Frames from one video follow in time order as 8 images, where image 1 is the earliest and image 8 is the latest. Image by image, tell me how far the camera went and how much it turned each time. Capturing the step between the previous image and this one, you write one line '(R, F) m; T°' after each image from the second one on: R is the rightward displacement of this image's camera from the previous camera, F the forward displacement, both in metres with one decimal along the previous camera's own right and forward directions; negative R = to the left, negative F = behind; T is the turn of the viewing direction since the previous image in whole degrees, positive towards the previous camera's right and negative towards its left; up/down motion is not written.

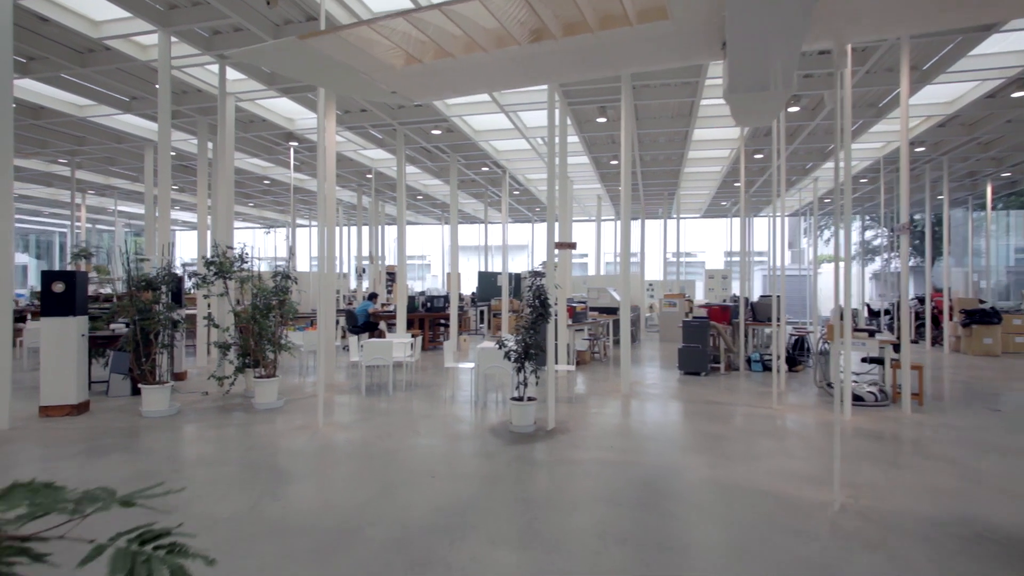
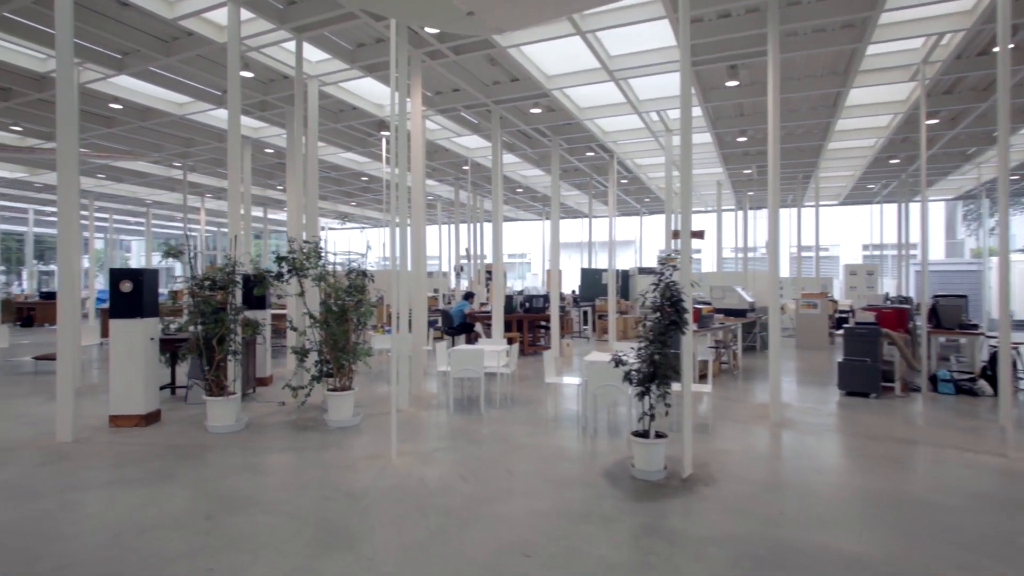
(-0.1, +1.2) m; -10°
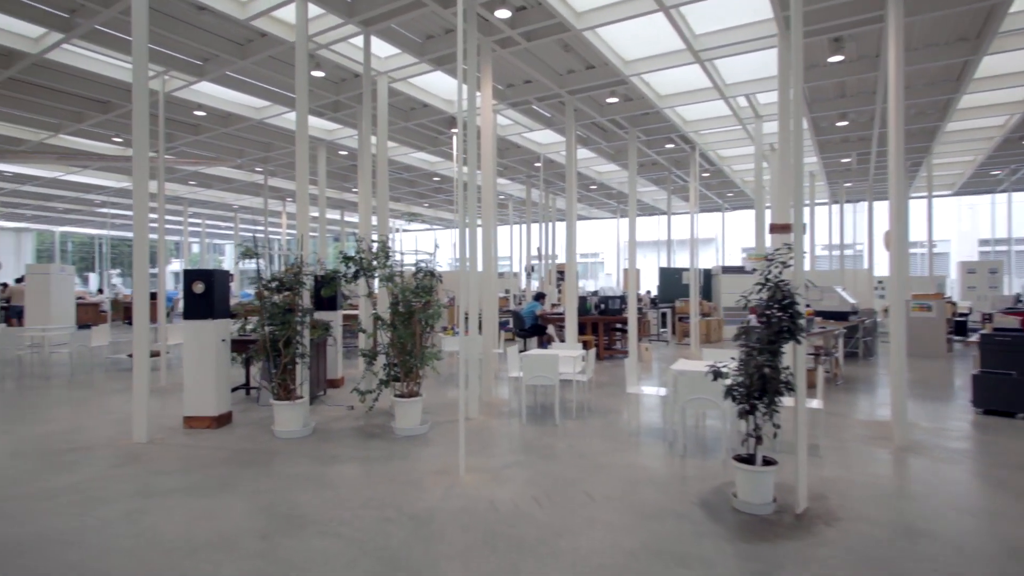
(-0.1, +0.4) m; -7°
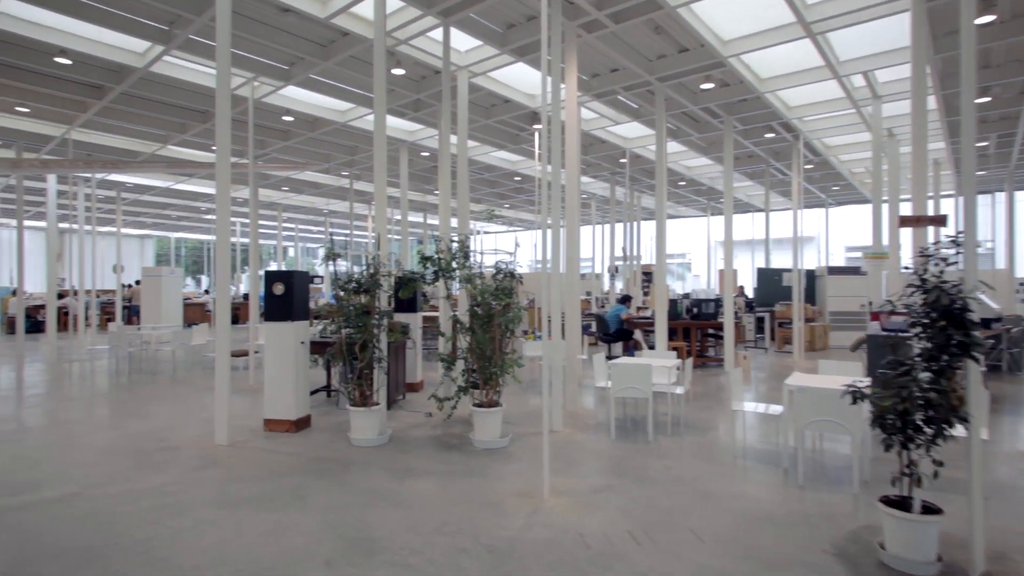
(-0.1, +0.4) m; -8°
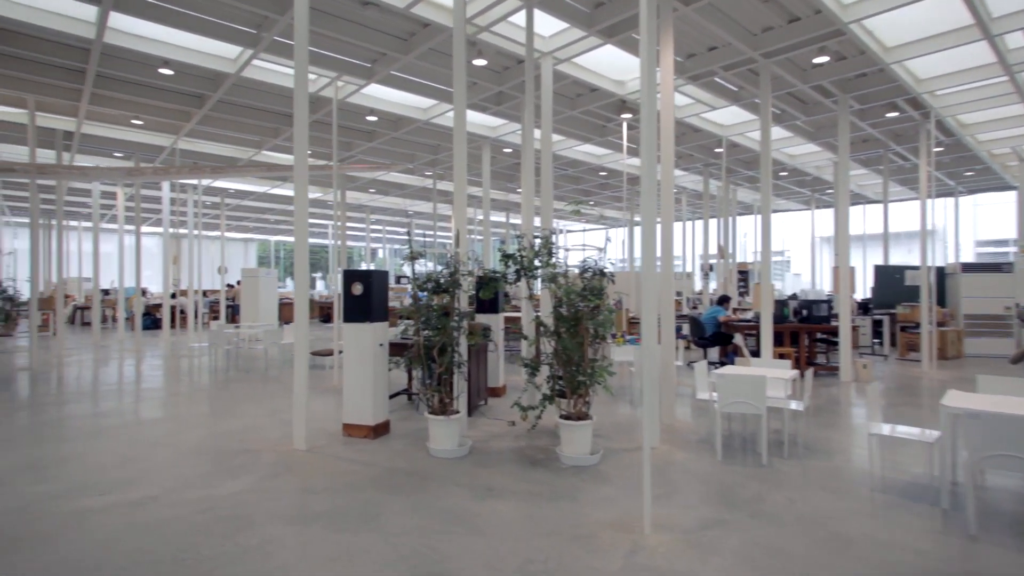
(-0.1, +0.4) m; -8°
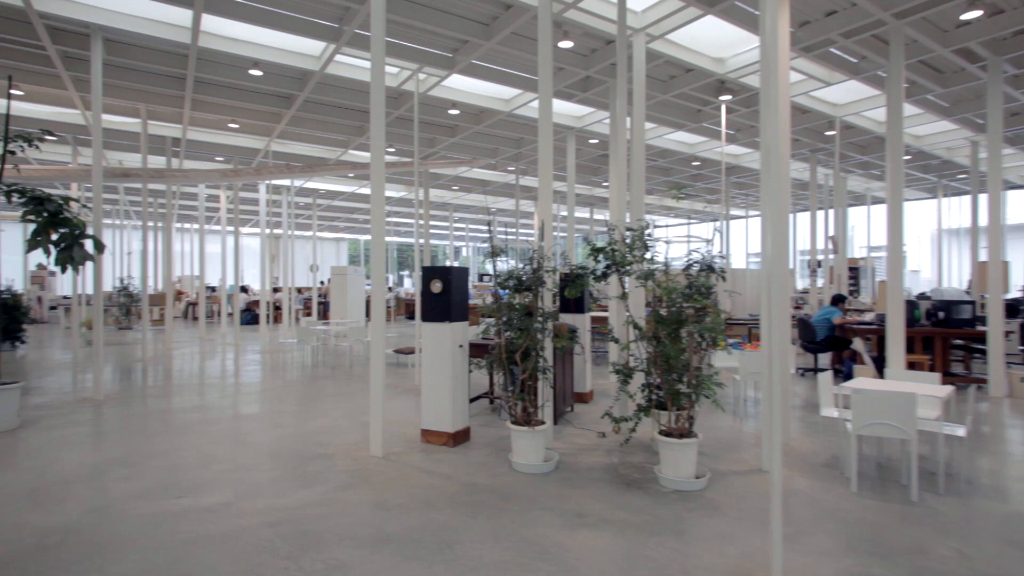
(-0.1, +0.4) m; -8°
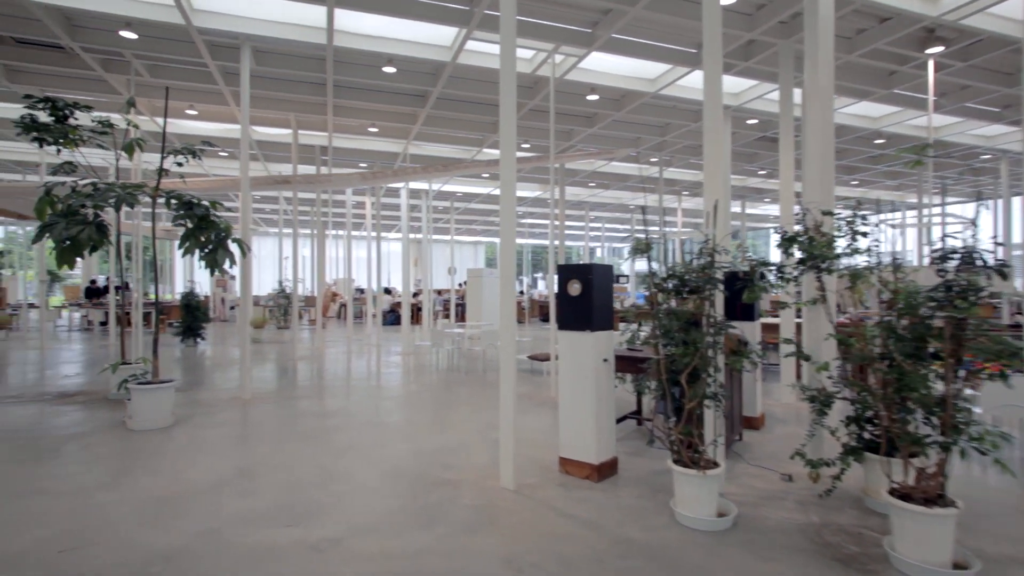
(-0.1, +0.8) m; -13°
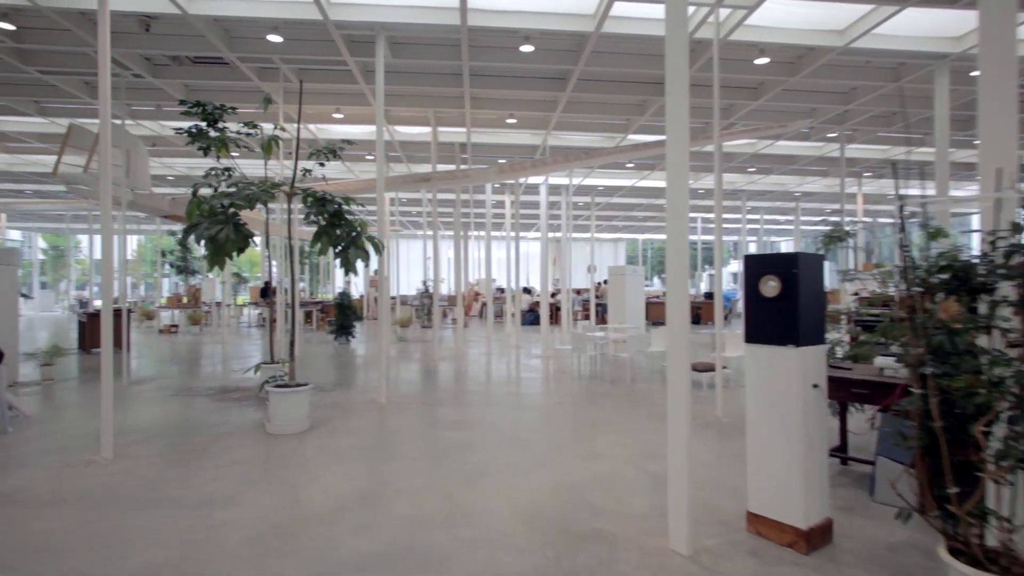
(-0.2, +0.9) m; -14°
